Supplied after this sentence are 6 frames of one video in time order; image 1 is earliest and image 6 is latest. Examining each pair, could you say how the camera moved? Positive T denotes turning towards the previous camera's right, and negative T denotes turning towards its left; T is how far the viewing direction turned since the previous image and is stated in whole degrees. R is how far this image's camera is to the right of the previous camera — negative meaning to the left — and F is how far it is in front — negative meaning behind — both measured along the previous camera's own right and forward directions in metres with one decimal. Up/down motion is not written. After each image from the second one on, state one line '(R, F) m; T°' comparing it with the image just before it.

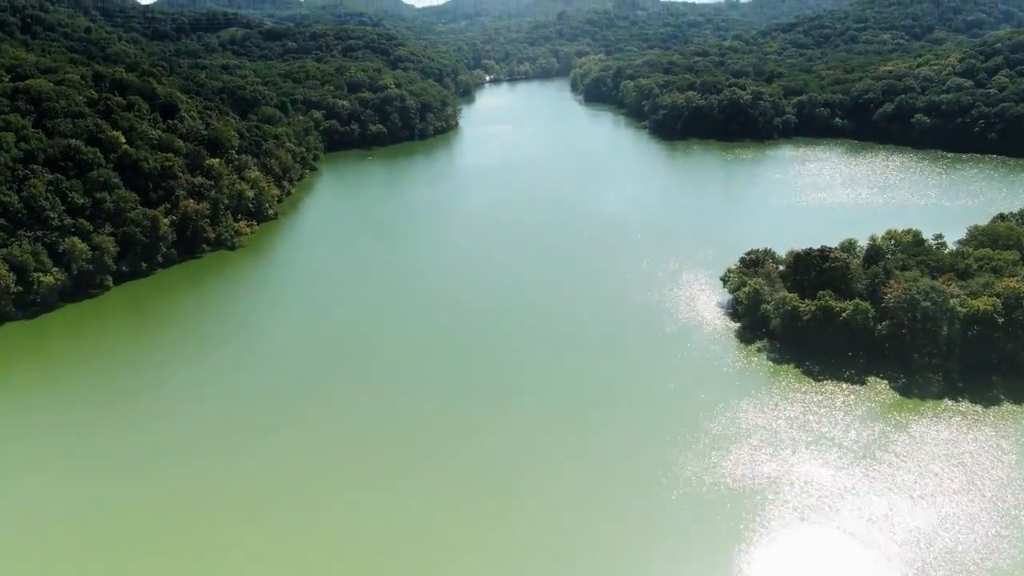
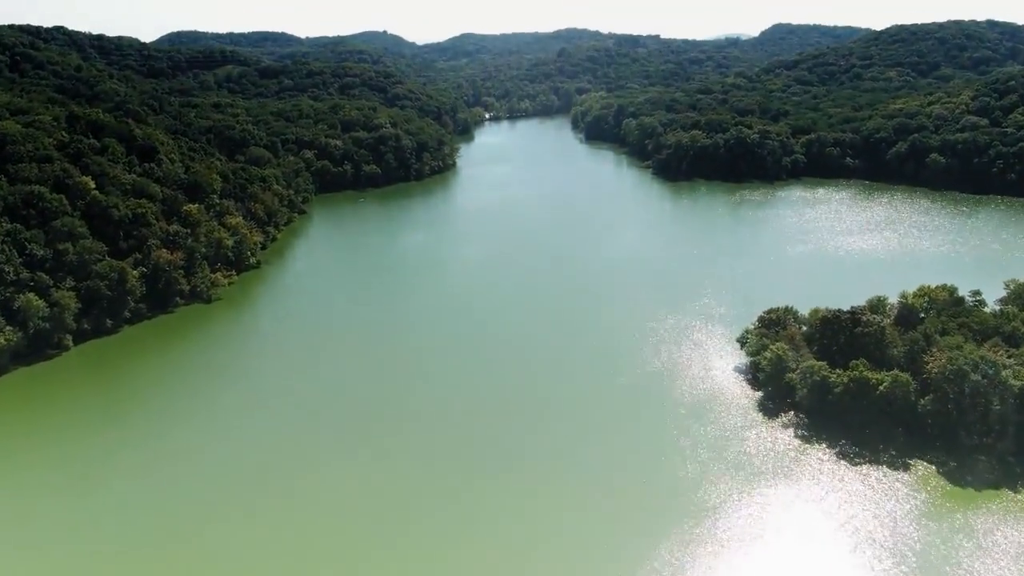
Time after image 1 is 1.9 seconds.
(+0.2, +2.7) m; 0°
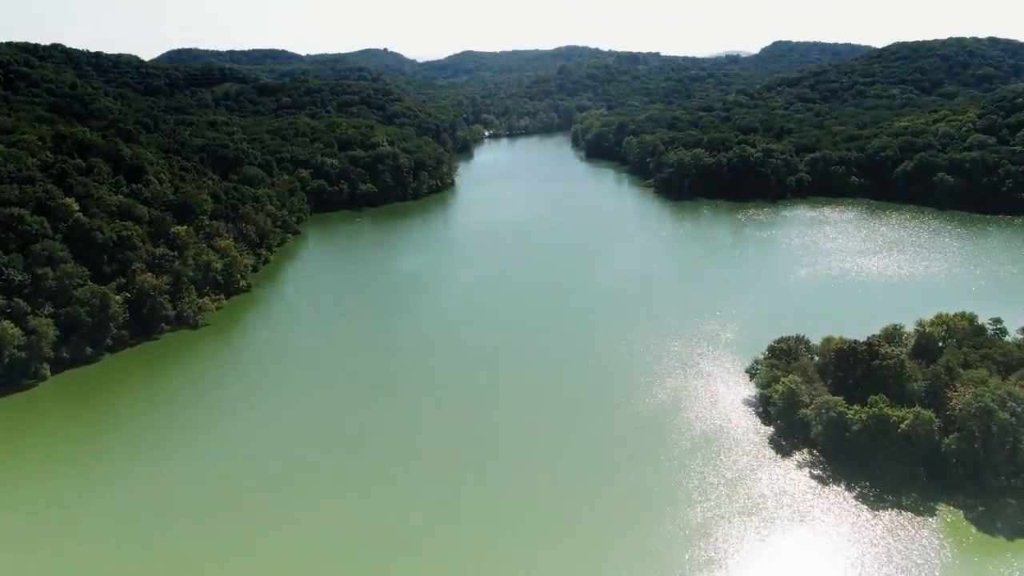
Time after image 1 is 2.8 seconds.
(+0.1, +1.3) m; 0°
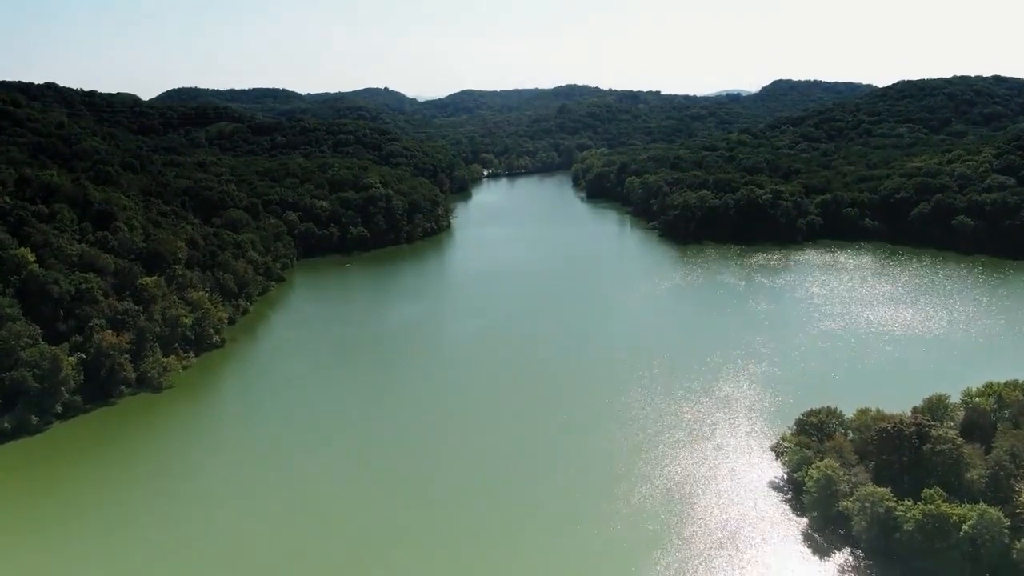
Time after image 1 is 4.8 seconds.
(+0.2, +2.9) m; 0°
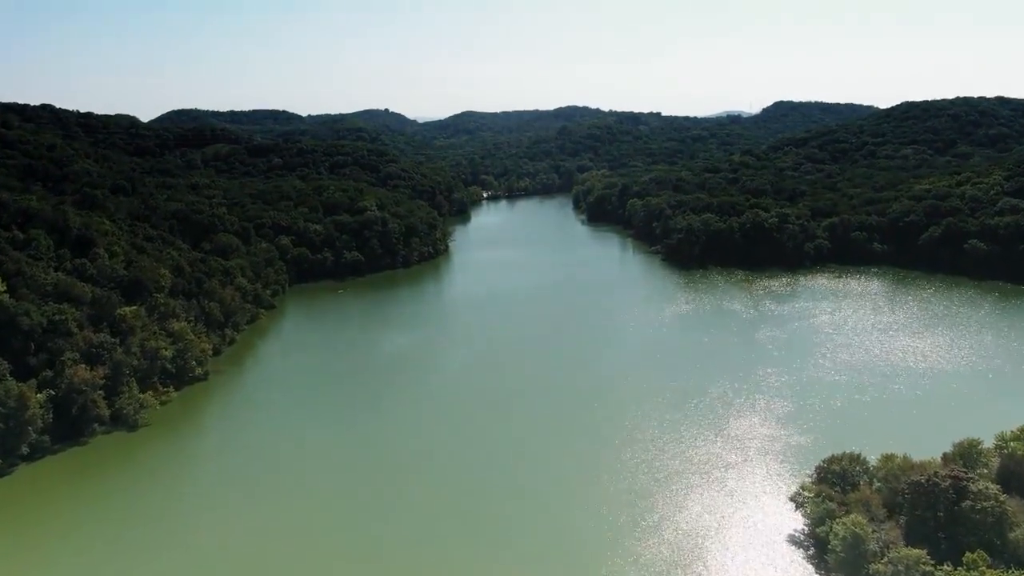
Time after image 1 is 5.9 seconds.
(+0.1, +1.6) m; 0°
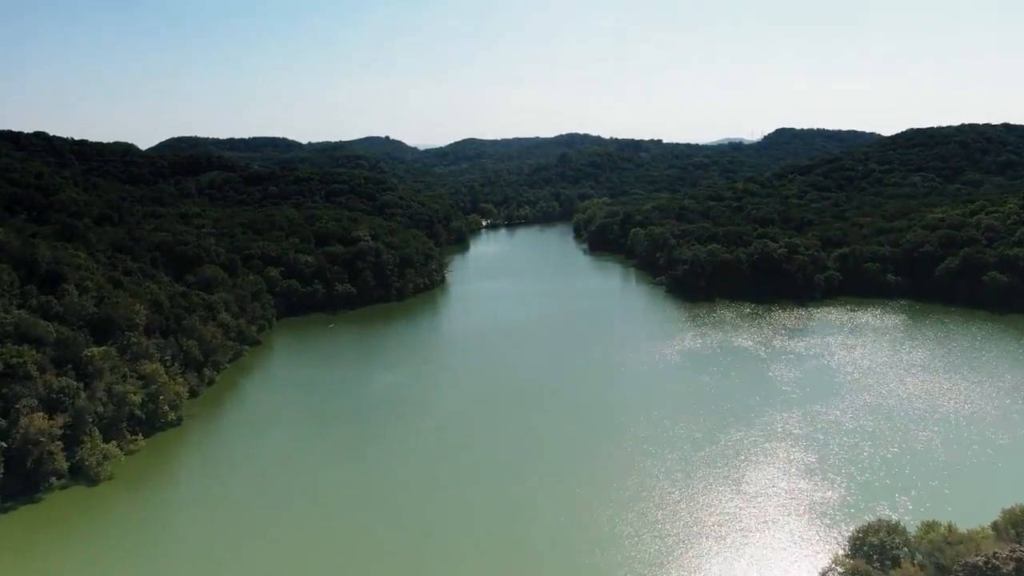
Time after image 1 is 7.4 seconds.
(+0.2, +2.2) m; 0°
